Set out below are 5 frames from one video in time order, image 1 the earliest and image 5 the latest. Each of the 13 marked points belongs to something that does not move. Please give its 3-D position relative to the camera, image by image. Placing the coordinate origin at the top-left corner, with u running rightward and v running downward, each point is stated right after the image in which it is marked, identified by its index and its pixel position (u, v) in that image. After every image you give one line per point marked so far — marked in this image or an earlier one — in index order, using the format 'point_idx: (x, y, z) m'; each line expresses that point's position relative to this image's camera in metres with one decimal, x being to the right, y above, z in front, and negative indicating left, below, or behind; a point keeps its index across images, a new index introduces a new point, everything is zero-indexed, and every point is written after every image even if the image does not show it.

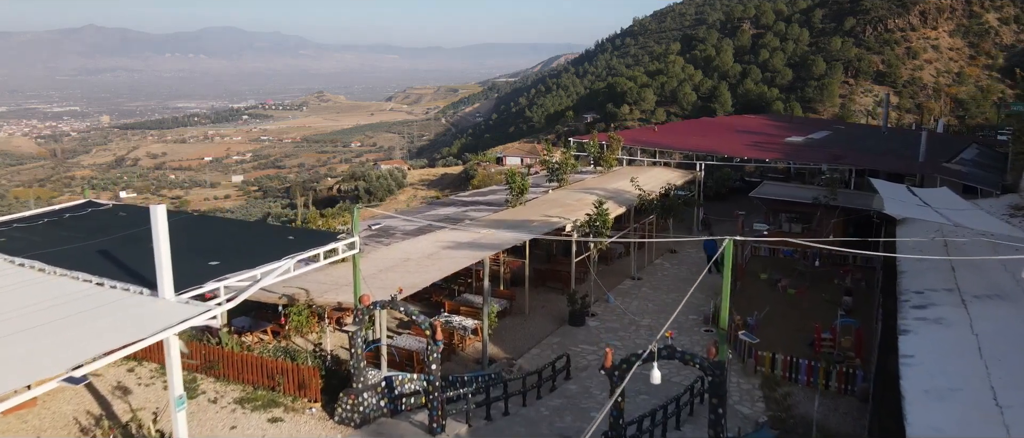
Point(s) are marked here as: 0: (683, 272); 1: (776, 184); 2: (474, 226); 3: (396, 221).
0: (+4.4, -1.4, +17.3) m
1: (+7.6, +1.0, +19.3) m
2: (-0.8, -0.2, +14.9) m
3: (-2.8, -0.1, +16.7) m
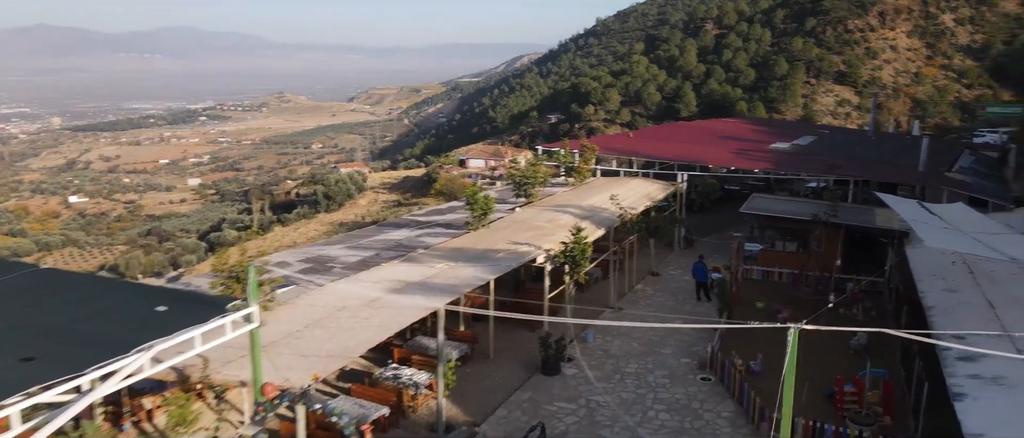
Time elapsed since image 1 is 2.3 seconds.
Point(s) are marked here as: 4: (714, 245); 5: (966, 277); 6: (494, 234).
0: (+3.6, -1.8, +15.2) m
1: (+6.6, +0.6, +17.4) m
2: (-1.6, -0.7, +12.6) m
3: (-3.6, -0.6, +14.3) m
4: (+5.6, -0.8, +18.6) m
5: (+8.0, -1.0, +11.8) m
6: (-0.4, -0.3, +13.7) m
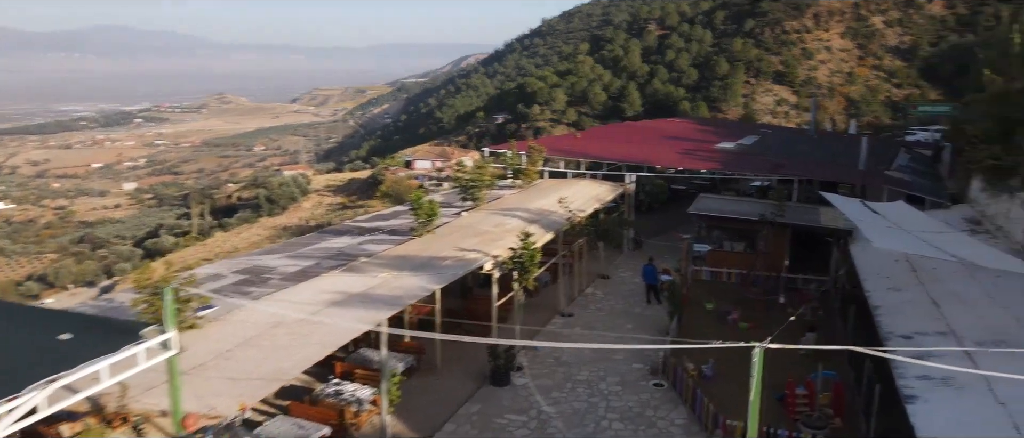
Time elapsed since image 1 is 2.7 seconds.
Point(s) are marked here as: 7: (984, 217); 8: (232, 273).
0: (+2.4, -1.9, +15.0) m
1: (+5.3, +0.6, +17.4) m
2: (-2.5, -0.9, +12.0) m
3: (-4.7, -0.8, +13.5) m
4: (+4.2, -0.8, +18.6) m
5: (+7.1, -1.0, +11.9) m
6: (-1.4, -0.4, +13.2) m
7: (+10.1, 0.0, +14.3) m
8: (-5.4, -1.0, +12.8) m
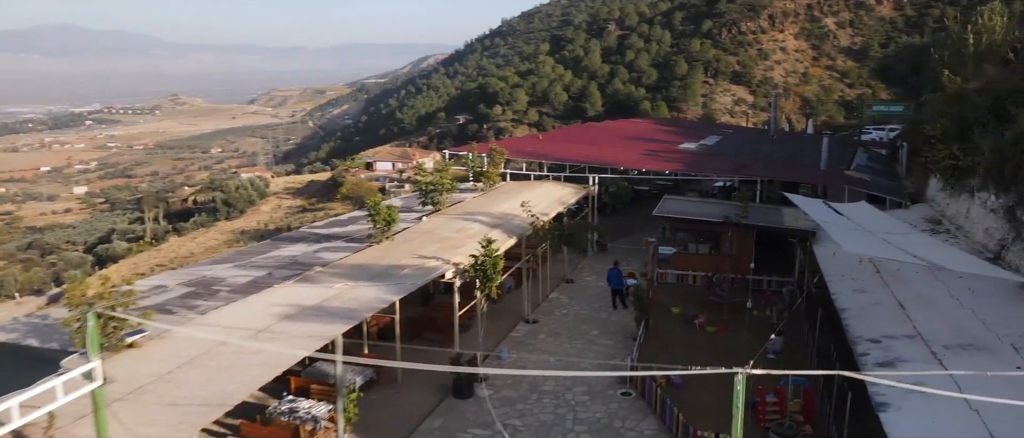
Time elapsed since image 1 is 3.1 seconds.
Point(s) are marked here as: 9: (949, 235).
0: (+1.6, -2.0, +14.7) m
1: (+4.3, +0.5, +17.2) m
2: (-3.2, -1.0, +11.4) m
3: (-5.5, -1.0, +12.8) m
4: (+3.2, -0.8, +18.3) m
5: (+6.5, -1.0, +11.9) m
6: (-2.1, -0.5, +12.7) m
7: (+9.3, +0.1, +14.4) m
8: (-6.1, -1.2, +12.0) m
9: (+8.5, -0.3, +13.1) m
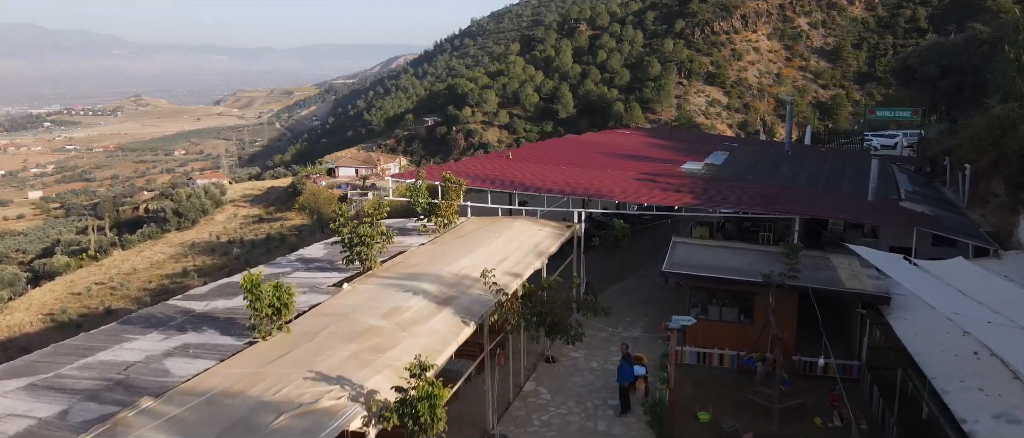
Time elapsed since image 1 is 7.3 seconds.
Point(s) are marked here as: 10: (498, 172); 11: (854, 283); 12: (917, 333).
0: (+1.0, -3.0, +10.4) m
1: (+3.5, -0.5, +13.0) m
2: (-3.7, -2.1, +6.9) m
3: (-6.0, -2.1, +8.2) m
4: (+2.4, -1.8, +14.1) m
5: (+5.9, -2.0, +7.8) m
6: (-2.7, -1.6, +8.2) m
7: (+8.6, -0.9, +10.4) m
8: (-6.6, -2.3, +7.4) m
9: (+8.0, -1.3, +9.0) m
10: (-0.3, +1.3, +17.2) m
11: (+5.7, -1.0, +11.0) m
12: (+5.9, -1.6, +9.6) m
